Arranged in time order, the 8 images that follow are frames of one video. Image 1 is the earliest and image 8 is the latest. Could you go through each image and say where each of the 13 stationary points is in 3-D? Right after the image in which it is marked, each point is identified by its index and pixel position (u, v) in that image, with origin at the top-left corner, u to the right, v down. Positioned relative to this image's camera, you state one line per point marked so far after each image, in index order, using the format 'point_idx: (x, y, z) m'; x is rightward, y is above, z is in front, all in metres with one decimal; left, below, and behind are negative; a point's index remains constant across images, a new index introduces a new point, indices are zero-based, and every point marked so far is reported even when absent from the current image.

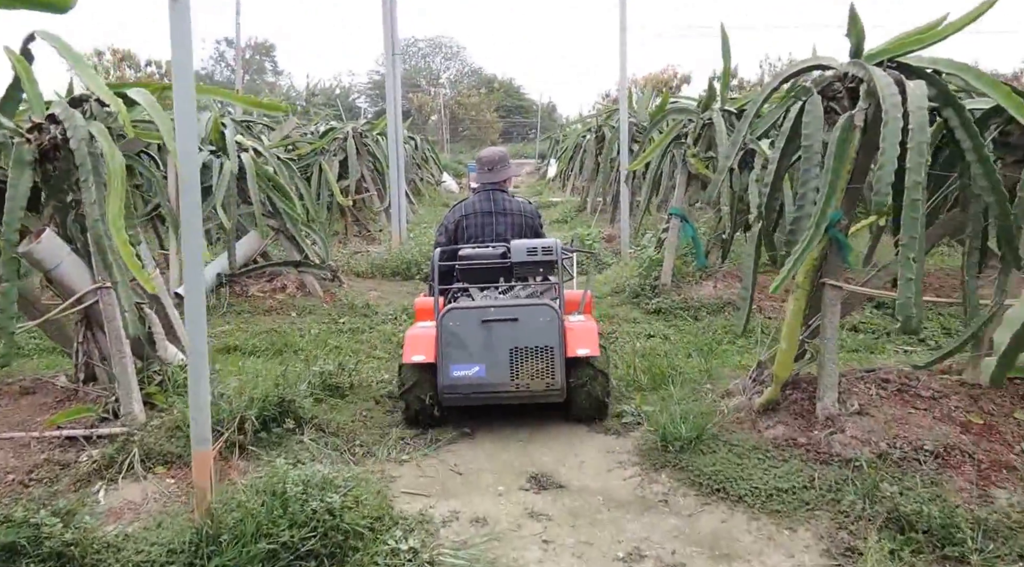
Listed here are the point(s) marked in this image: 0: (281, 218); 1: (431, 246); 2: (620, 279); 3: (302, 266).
0: (-1.9, +0.5, +6.7) m
1: (-0.9, +0.4, +8.6) m
2: (+0.9, 0.0, +7.3) m
3: (-1.7, +0.1, +6.7) m
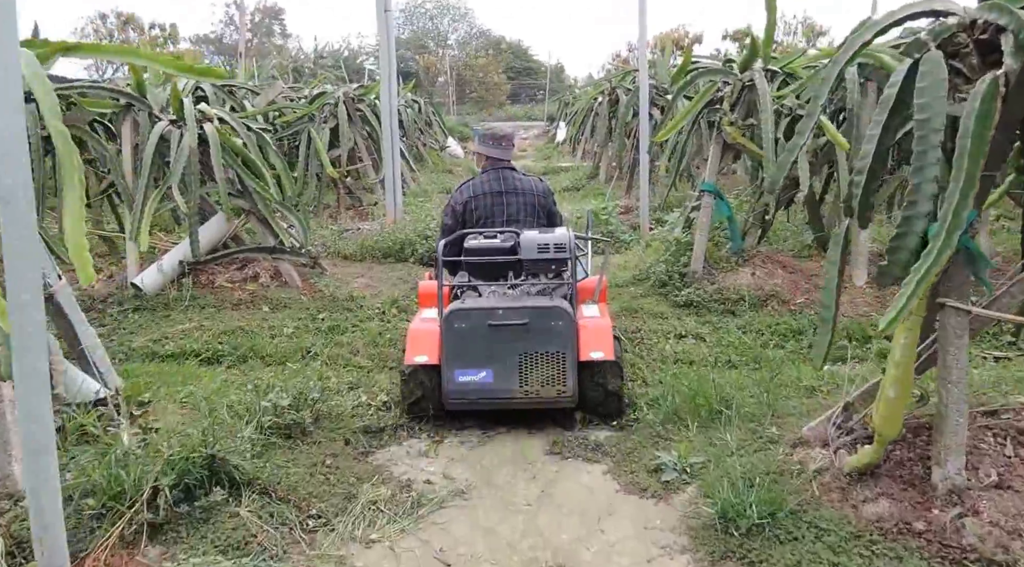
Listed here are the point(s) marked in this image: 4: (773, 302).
0: (-1.8, +0.6, +5.7) m
1: (-0.8, +0.6, +7.7) m
2: (+1.0, +0.1, +6.3) m
3: (-1.7, +0.2, +5.8) m
4: (+1.7, -0.1, +5.2) m
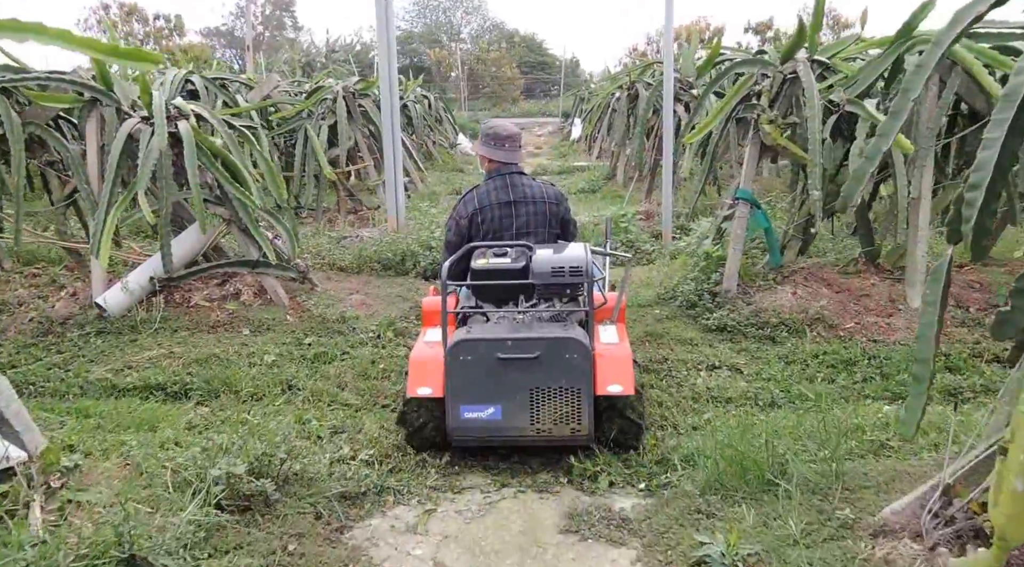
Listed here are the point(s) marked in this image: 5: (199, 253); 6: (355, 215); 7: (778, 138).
0: (-1.7, +0.5, +5.1) m
1: (-0.7, +0.5, +7.1) m
2: (+1.1, 0.0, +5.7) m
3: (-1.6, +0.1, +5.2) m
4: (+1.7, -0.2, +4.6) m
5: (-2.0, +0.2, +5.3) m
6: (-1.5, +0.7, +8.2) m
7: (+1.6, +0.9, +5.0) m
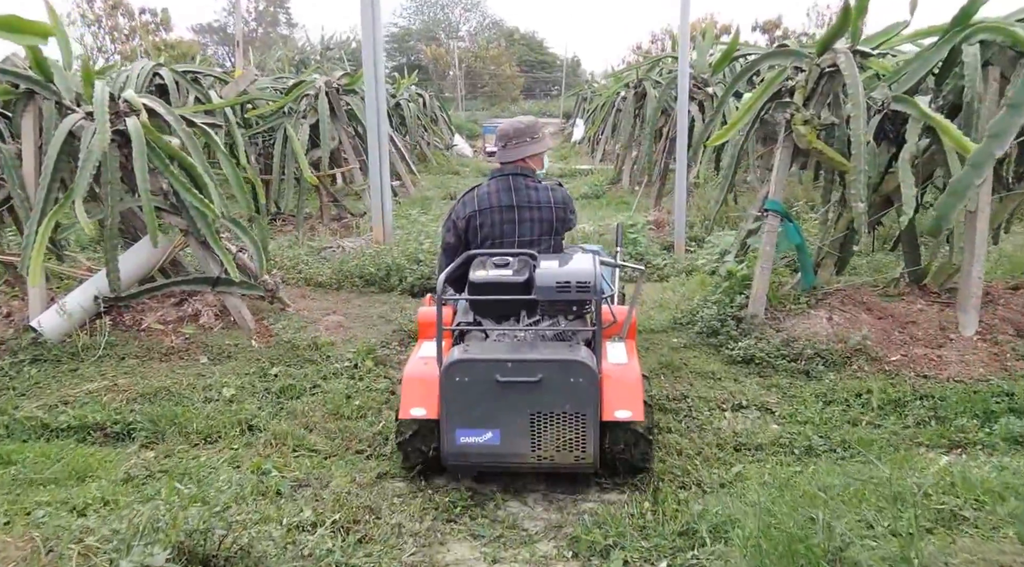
0: (-1.8, +0.4, +4.5) m
1: (-0.7, +0.3, +6.5) m
2: (+1.1, -0.1, +5.1) m
3: (-1.6, 0.0, +4.6) m
4: (+1.7, -0.4, +4.0) m
5: (-2.0, +0.1, +4.7) m
6: (-1.6, +0.6, +7.6) m
7: (+1.6, +0.8, +4.4) m
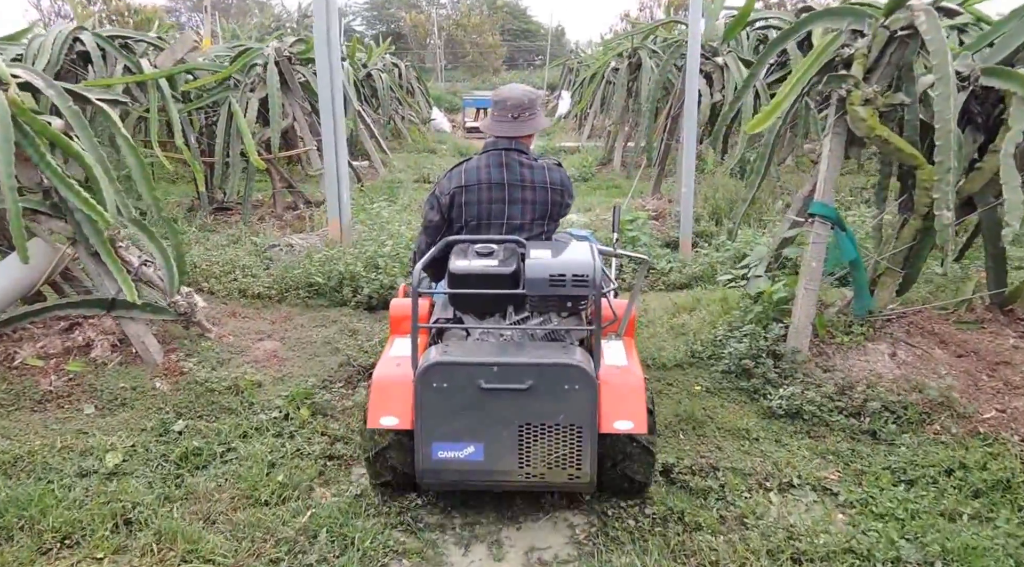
0: (-1.9, +0.3, +3.5) m
1: (-0.8, +0.3, +5.5) m
2: (+0.9, -0.2, +4.2) m
3: (-1.7, -0.1, +3.6) m
4: (+1.6, -0.5, +3.0) m
5: (-2.1, 0.0, +3.7) m
6: (-1.7, +0.6, +6.6) m
7: (+1.5, +0.6, +3.4) m
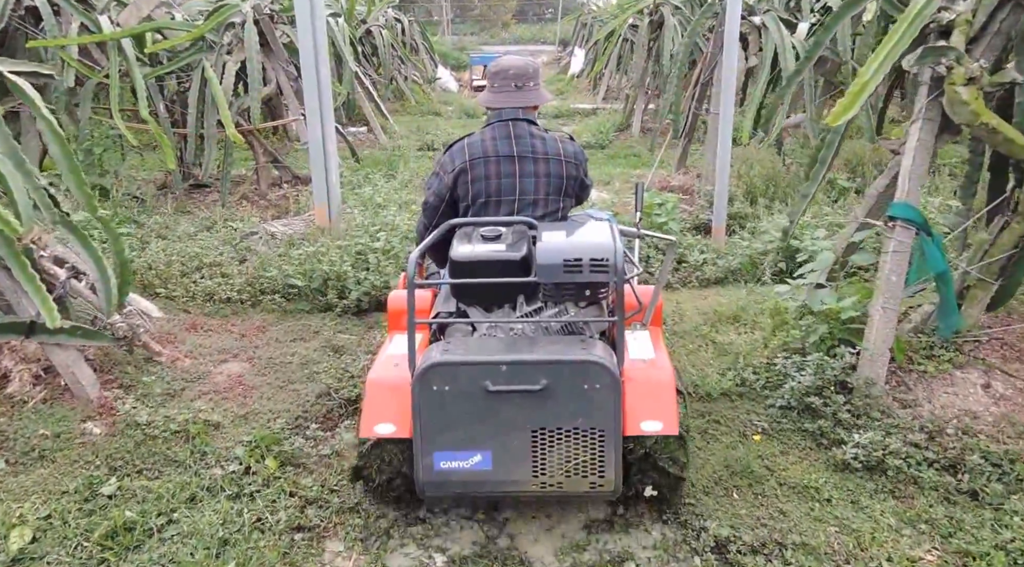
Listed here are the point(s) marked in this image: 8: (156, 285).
0: (-1.8, +0.2, +2.8) m
1: (-0.8, +0.3, +4.8) m
2: (+1.0, -0.2, +3.5) m
3: (-1.7, -0.2, +2.9) m
4: (+1.6, -0.6, +2.4) m
5: (-2.1, -0.1, +3.0) m
6: (-1.7, +0.7, +5.9) m
7: (+1.5, +0.6, +2.7) m
8: (-1.8, 0.0, +4.1) m
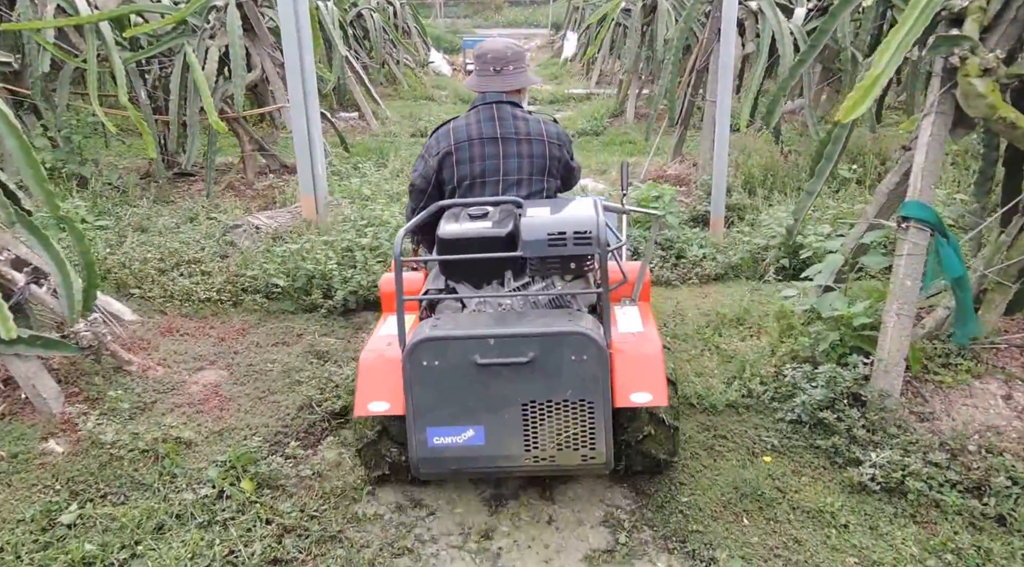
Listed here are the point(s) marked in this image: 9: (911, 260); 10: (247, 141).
0: (-1.8, +0.2, +2.6) m
1: (-0.8, +0.4, +4.6) m
2: (+1.0, -0.3, +3.3) m
3: (-1.7, -0.2, +2.7) m
4: (+1.6, -0.6, +2.2) m
5: (-2.1, -0.1, +2.8) m
6: (-1.7, +0.7, +5.7) m
7: (+1.5, +0.5, +2.5) m
8: (-1.8, 0.0, +3.9) m
9: (+1.3, +0.1, +2.7) m
10: (-1.8, +1.0, +5.6) m
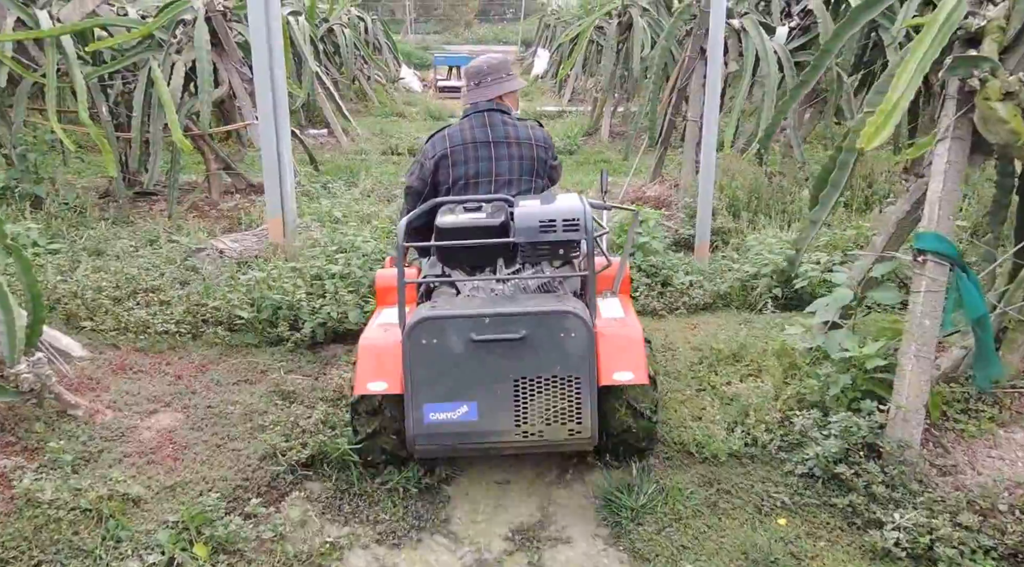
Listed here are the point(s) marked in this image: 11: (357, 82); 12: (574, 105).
0: (-1.9, +0.1, +2.3) m
1: (-0.9, +0.2, +4.3) m
2: (+0.9, -0.4, +3.1) m
3: (-1.7, -0.3, +2.4) m
4: (+1.6, -0.7, +2.0) m
5: (-2.1, -0.2, +2.5) m
6: (-1.8, +0.5, +5.4) m
7: (+1.5, +0.4, +2.3) m
8: (-1.9, -0.1, +3.6) m
9: (+1.3, 0.0, +2.5) m
10: (-1.9, +0.8, +5.4) m
11: (-2.0, +2.7, +11.1) m
12: (+1.0, +2.6, +12.2) m
